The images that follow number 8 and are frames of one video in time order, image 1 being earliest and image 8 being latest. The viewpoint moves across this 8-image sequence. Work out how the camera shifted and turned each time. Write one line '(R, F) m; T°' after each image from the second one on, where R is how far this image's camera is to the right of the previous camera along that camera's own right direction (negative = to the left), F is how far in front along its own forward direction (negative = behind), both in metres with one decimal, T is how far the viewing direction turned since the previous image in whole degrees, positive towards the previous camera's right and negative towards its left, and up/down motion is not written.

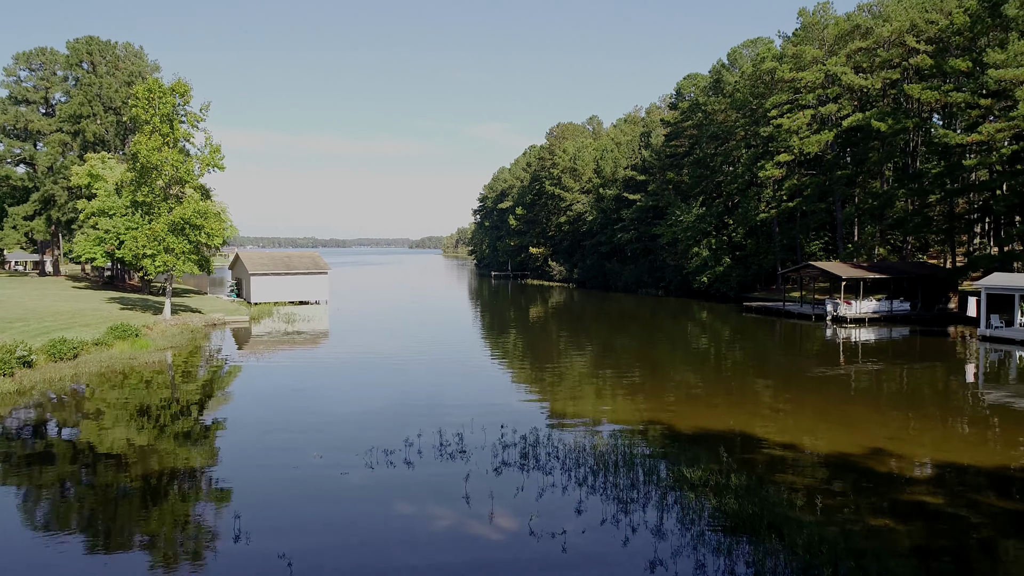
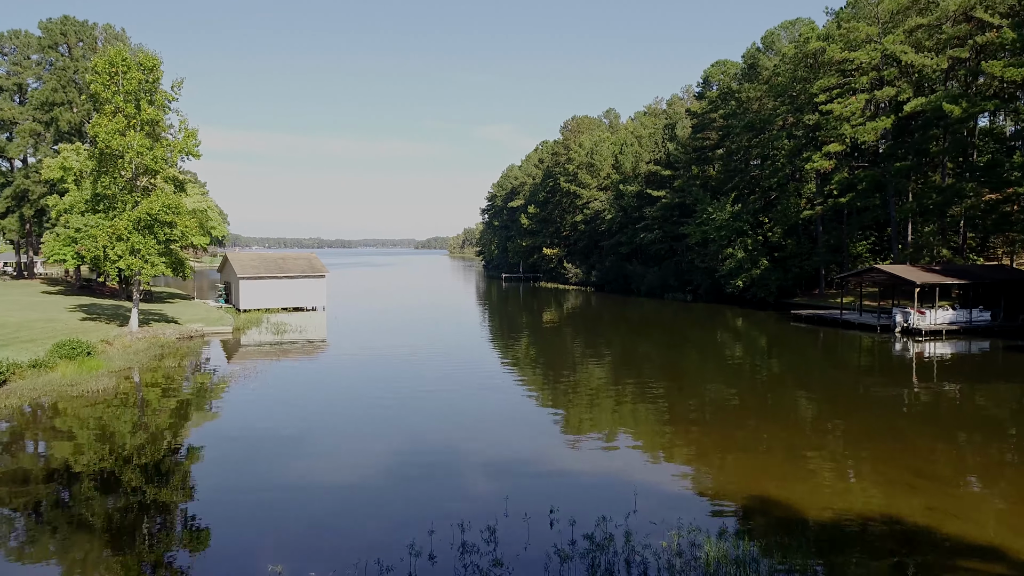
(-0.6, +3.8) m; 0°
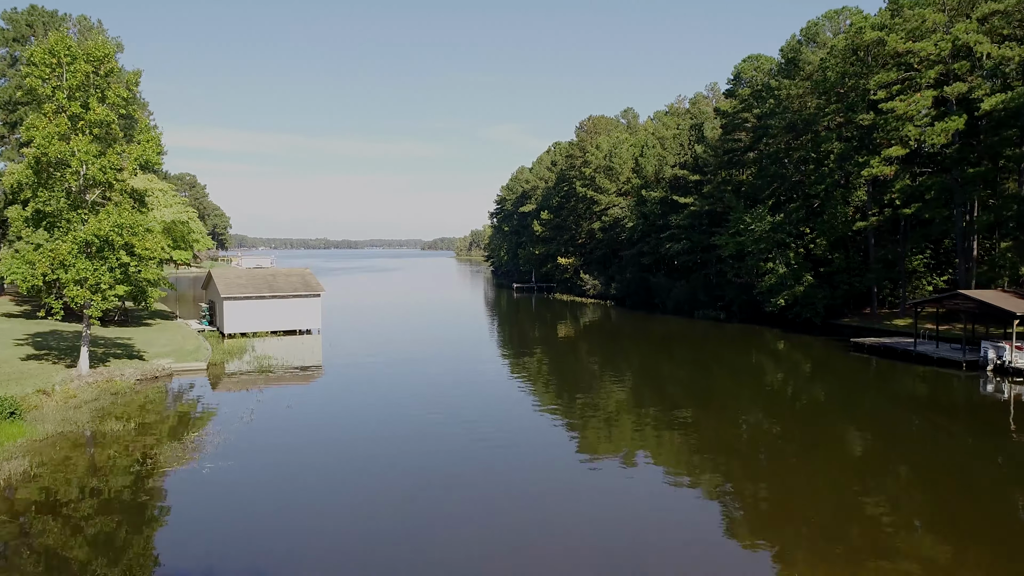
(-0.5, +3.8) m; 0°
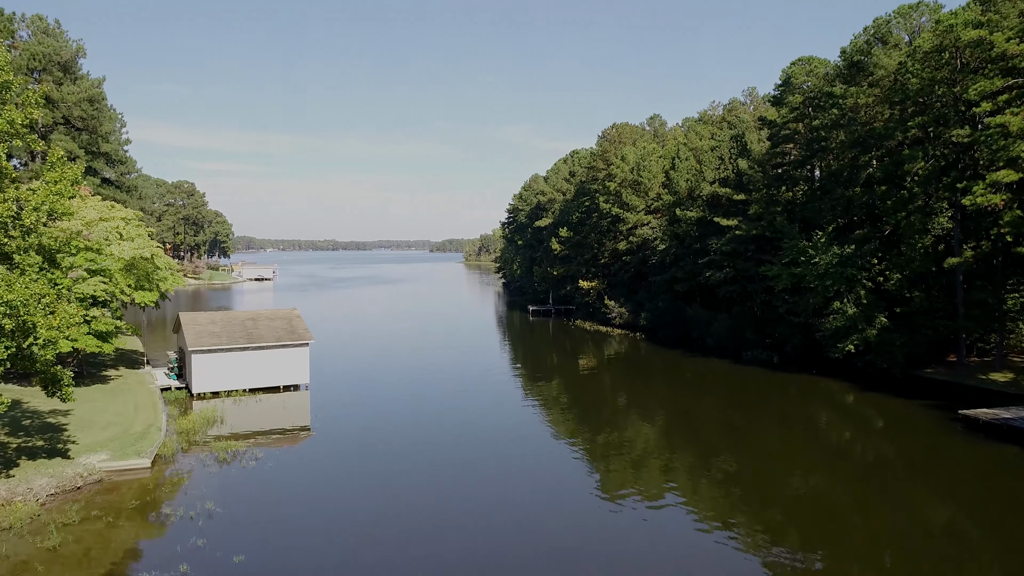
(-0.6, +5.1) m; -1°
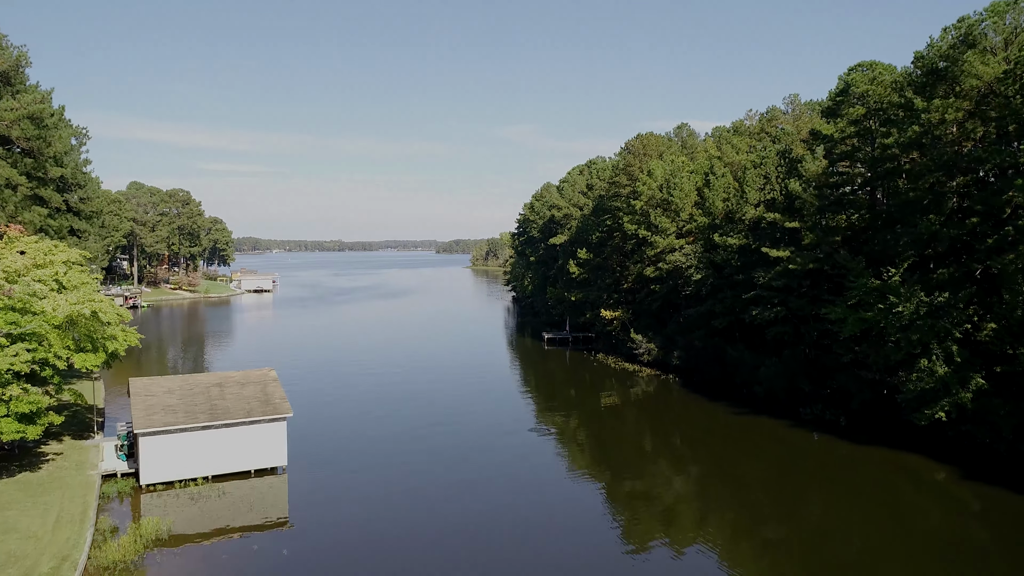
(-0.5, +5.0) m; -1°
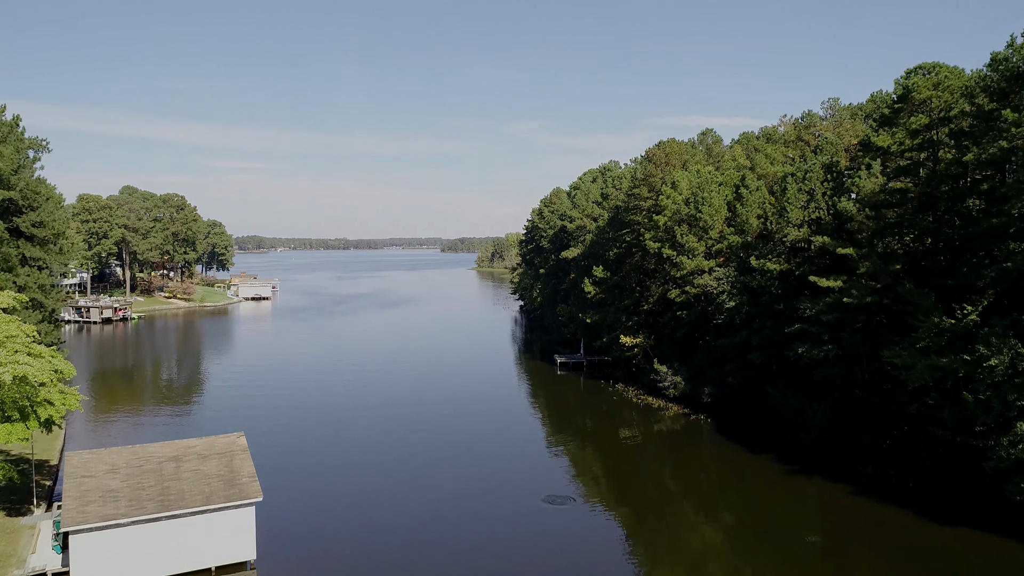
(-0.3, +4.0) m; 0°
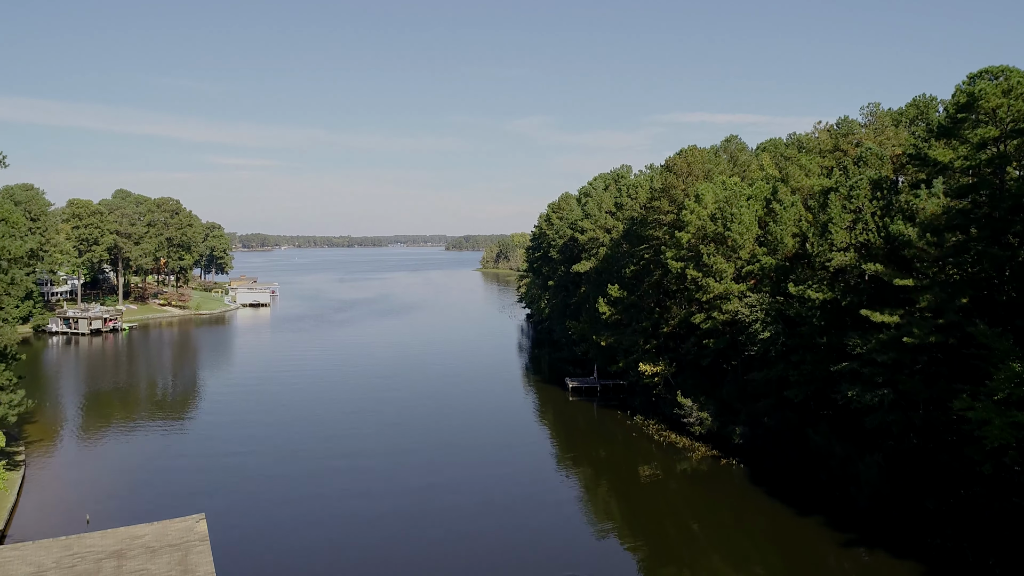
(-0.2, +3.5) m; 0°
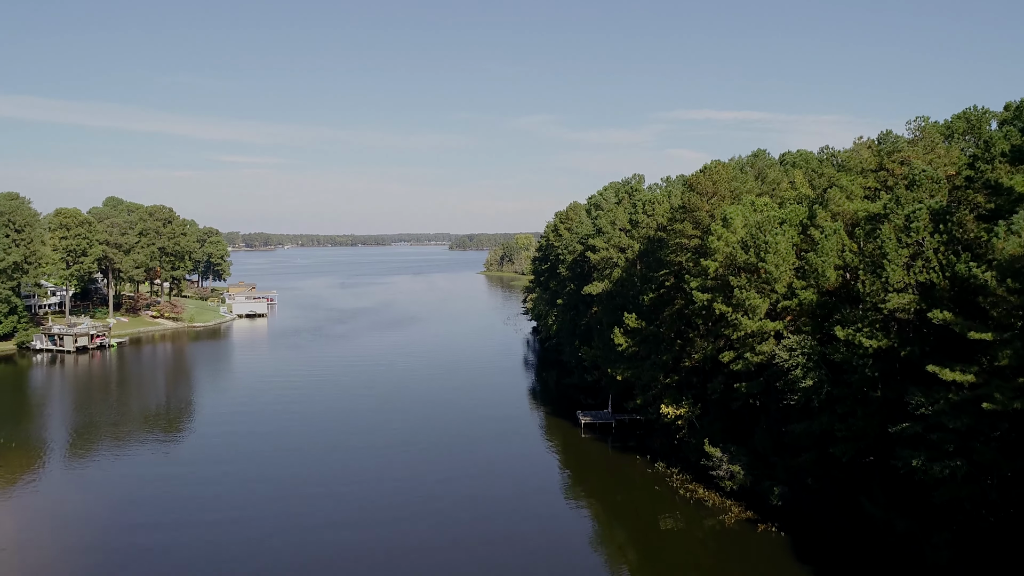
(-0.2, +3.6) m; 0°
